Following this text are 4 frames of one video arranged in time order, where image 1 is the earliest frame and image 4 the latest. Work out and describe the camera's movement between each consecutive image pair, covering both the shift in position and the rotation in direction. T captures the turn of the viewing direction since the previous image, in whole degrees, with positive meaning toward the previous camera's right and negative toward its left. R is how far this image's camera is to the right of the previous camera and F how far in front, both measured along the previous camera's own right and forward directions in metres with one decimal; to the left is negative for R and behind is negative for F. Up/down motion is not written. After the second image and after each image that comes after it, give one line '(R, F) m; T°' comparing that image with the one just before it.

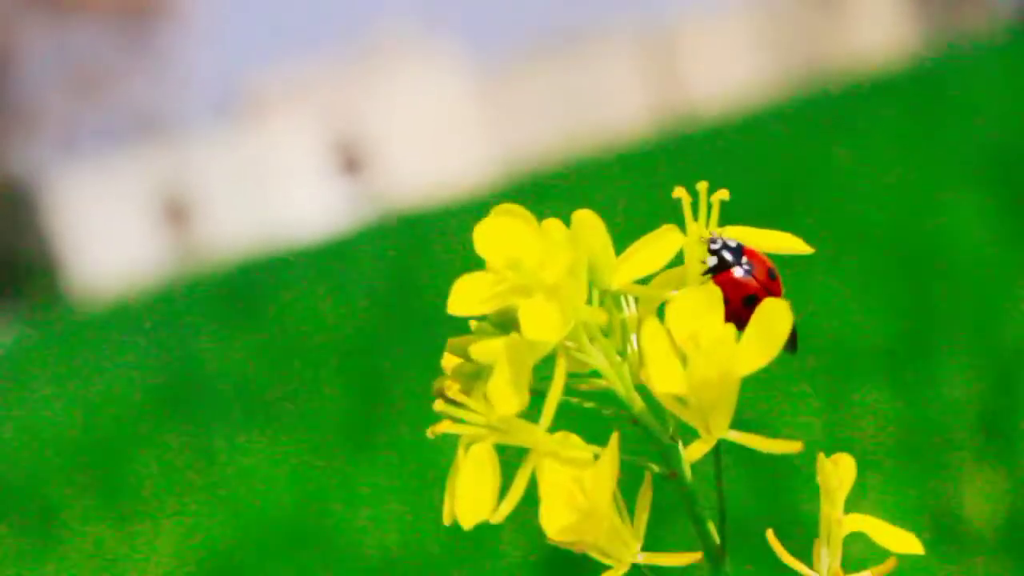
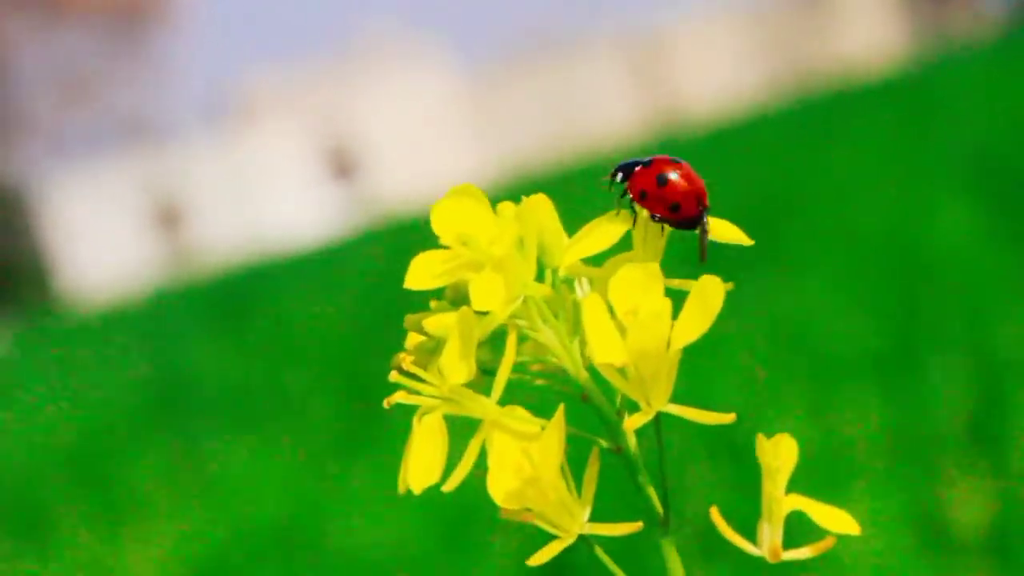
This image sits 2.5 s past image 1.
(+0.2, 0.0) m; 0°
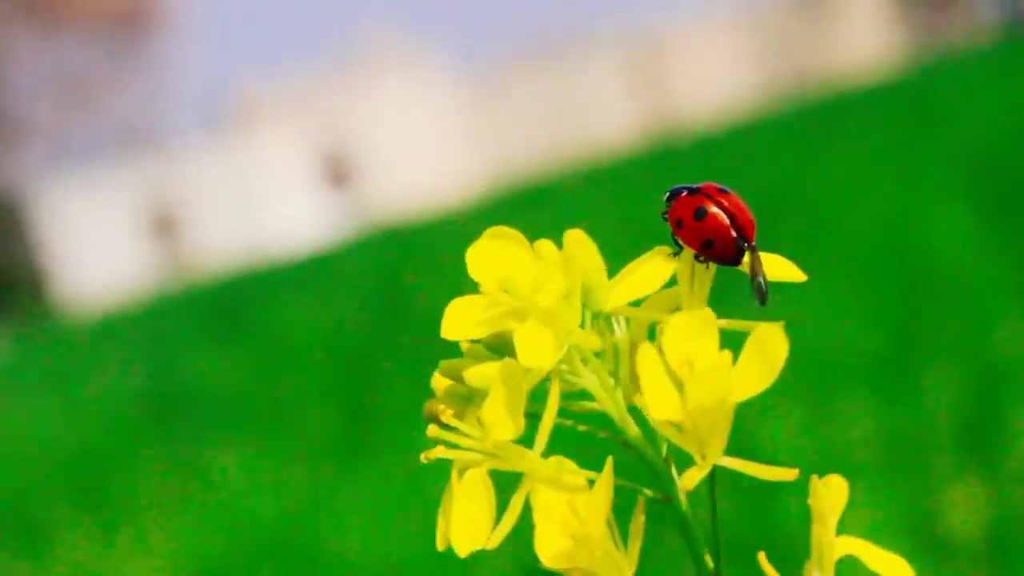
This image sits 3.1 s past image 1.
(-0.2, +0.2) m; 0°
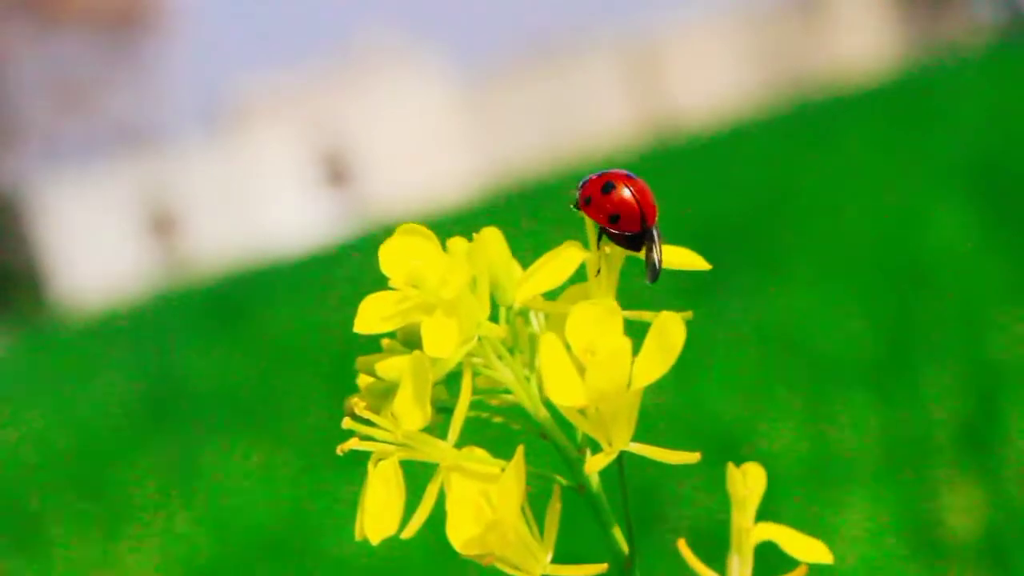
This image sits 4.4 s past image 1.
(+0.4, -0.2) m; 0°
